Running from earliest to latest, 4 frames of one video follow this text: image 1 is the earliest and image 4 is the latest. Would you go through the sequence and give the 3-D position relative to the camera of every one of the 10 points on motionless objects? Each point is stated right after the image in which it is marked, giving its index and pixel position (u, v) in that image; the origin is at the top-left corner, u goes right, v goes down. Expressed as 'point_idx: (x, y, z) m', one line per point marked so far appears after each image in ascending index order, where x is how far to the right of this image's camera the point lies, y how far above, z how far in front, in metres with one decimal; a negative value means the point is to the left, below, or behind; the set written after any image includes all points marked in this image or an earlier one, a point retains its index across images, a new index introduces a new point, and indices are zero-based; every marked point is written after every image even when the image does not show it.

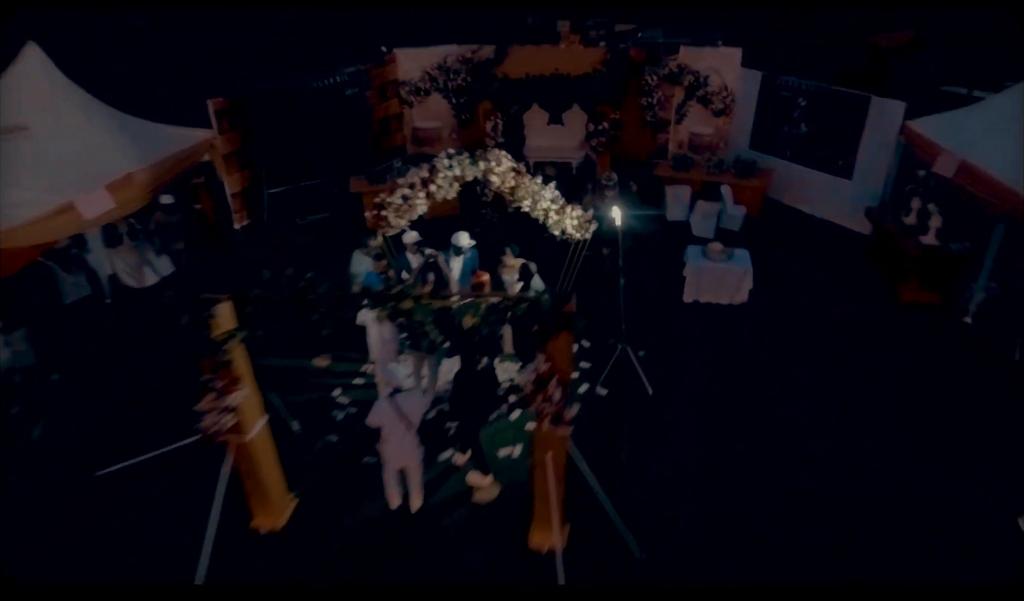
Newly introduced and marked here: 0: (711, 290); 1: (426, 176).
0: (+1.9, +0.1, +6.3) m
1: (-0.8, +0.8, +4.7) m
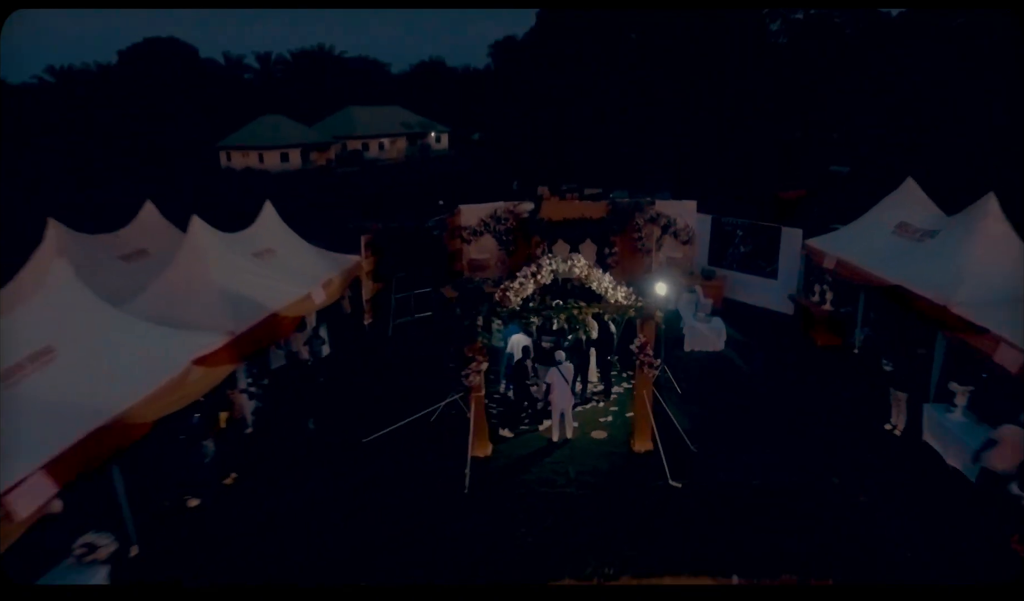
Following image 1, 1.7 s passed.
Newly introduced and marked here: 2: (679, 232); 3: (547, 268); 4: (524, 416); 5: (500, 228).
0: (+2.8, -0.6, +9.9) m
1: (+0.3, +0.4, +8.2) m
2: (+3.1, +1.2, +11.8) m
3: (+0.5, +0.4, +8.7) m
4: (+0.1, -1.4, +7.9) m
5: (-0.2, +1.3, +11.7) m
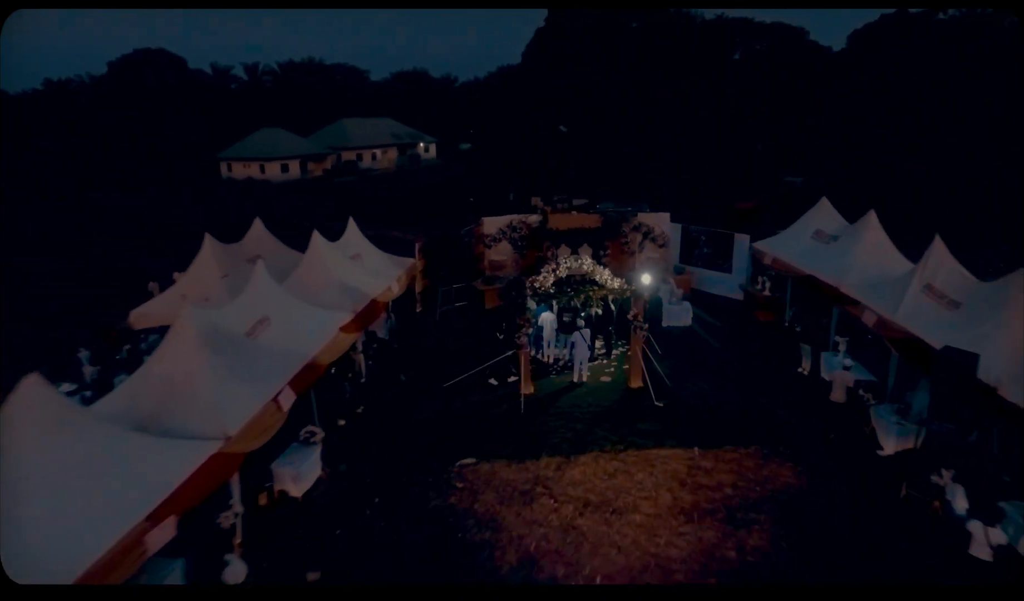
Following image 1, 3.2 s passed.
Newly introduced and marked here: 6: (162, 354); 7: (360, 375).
0: (+3.3, -0.4, +13.2) m
1: (+0.7, +0.6, +11.5) m
2: (+3.4, +1.4, +15.2) m
3: (+0.9, +0.6, +11.9) m
4: (+0.7, -1.2, +11.2) m
5: (+0.1, +1.5, +15.0) m
6: (-3.8, -0.5, +7.1) m
7: (-2.5, -1.2, +10.6) m
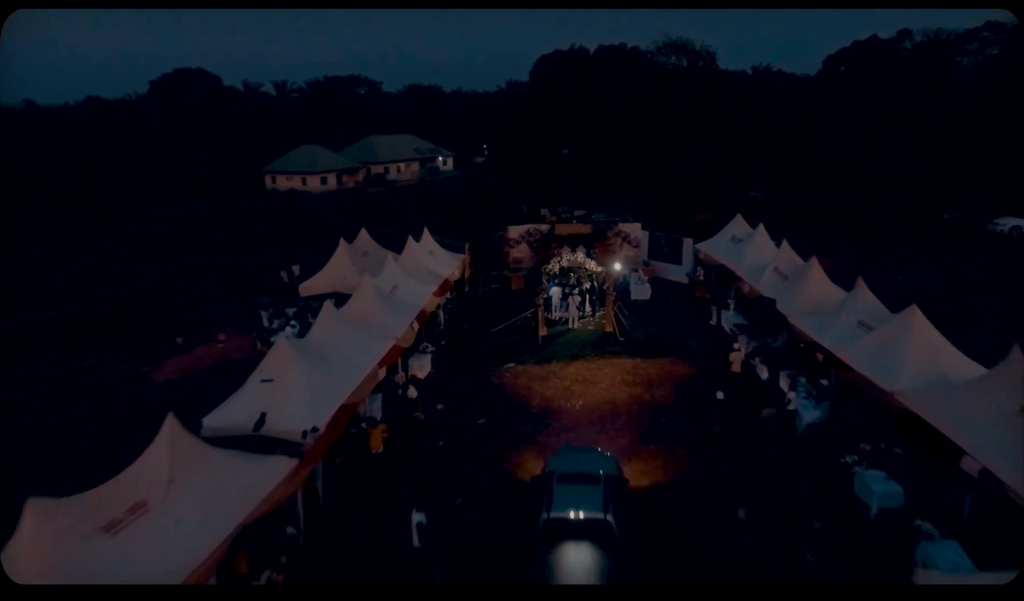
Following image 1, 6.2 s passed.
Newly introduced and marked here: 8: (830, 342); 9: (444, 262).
0: (+3.8, +0.1, +19.8) m
1: (+1.3, +1.1, +18.1) m
2: (+4.0, +2.0, +21.8) m
3: (+1.5, +1.2, +18.5) m
4: (+1.2, -0.6, +17.7) m
5: (+0.7, +2.0, +21.6) m
6: (-3.3, 0.0, +13.8) m
7: (-1.9, -0.6, +17.2) m
8: (+5.8, -0.7, +11.8) m
9: (-2.0, +1.1, +18.7) m
